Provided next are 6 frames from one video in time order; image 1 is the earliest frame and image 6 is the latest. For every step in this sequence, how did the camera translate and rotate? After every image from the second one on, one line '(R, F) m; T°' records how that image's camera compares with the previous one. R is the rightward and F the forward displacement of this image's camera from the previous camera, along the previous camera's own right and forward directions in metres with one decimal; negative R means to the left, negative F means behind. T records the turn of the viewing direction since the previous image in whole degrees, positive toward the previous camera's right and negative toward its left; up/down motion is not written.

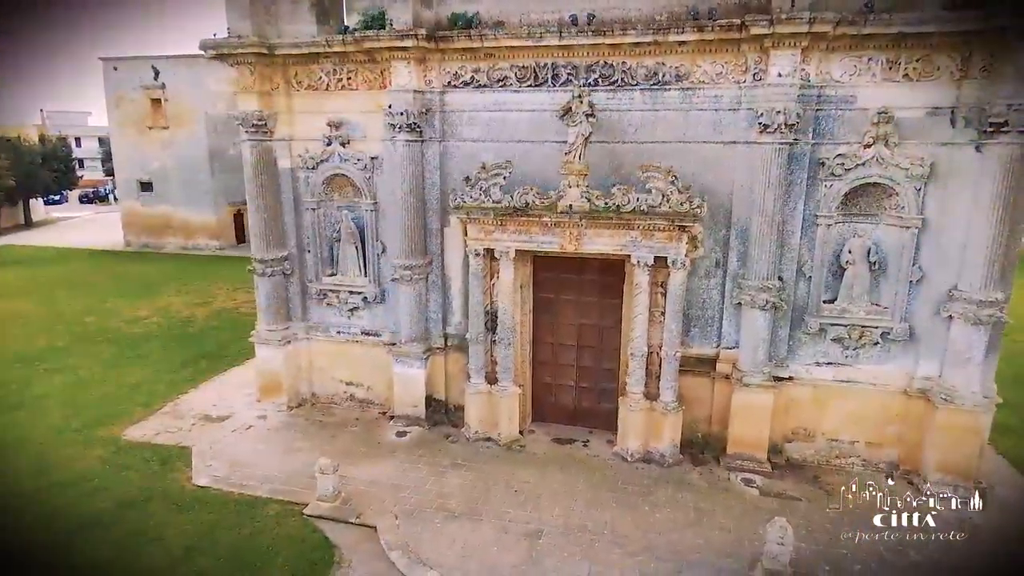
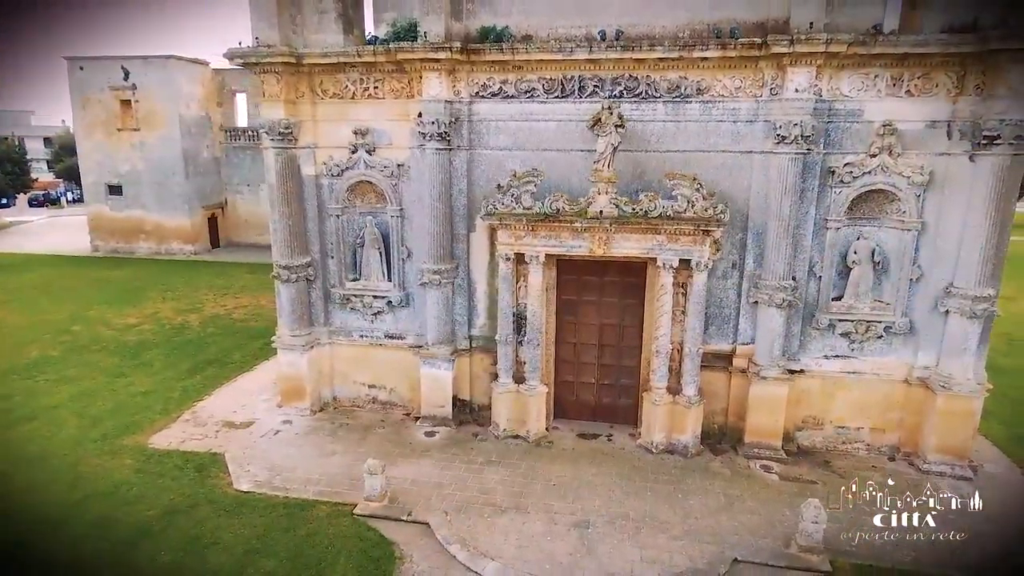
(-1.3, -0.4) m; +4°
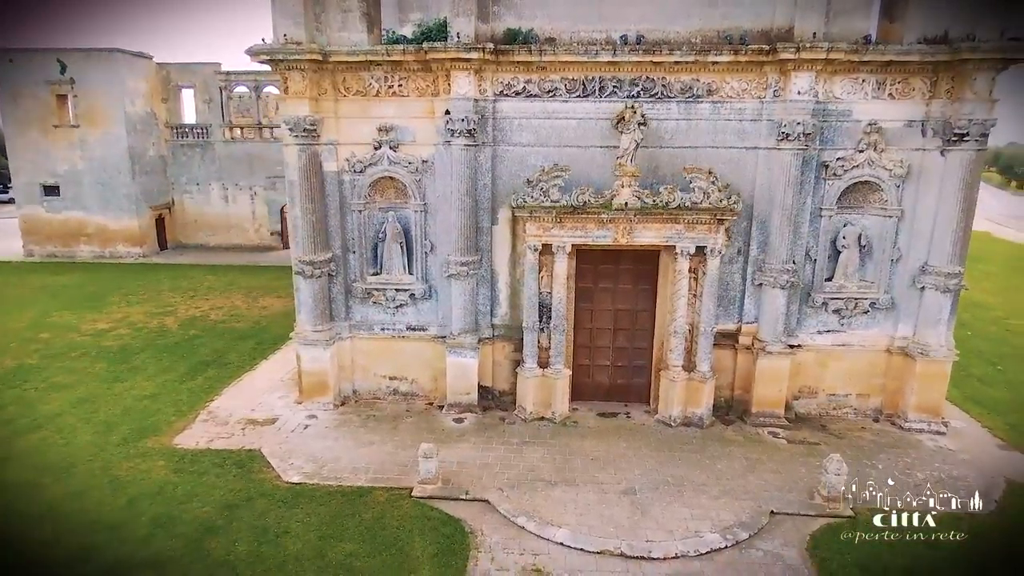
(-2.0, -0.5) m; +7°
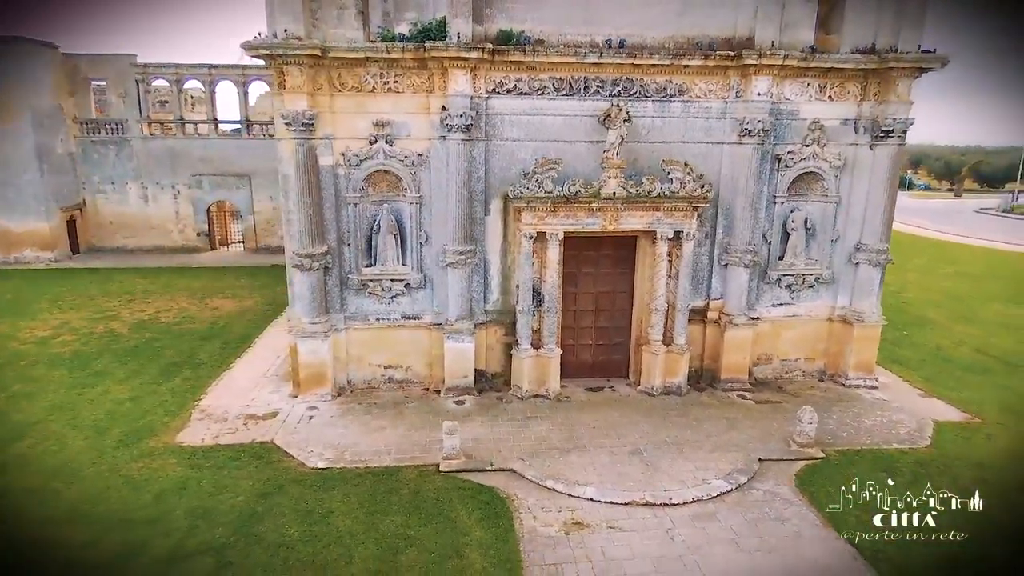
(-2.0, -0.6) m; +9°
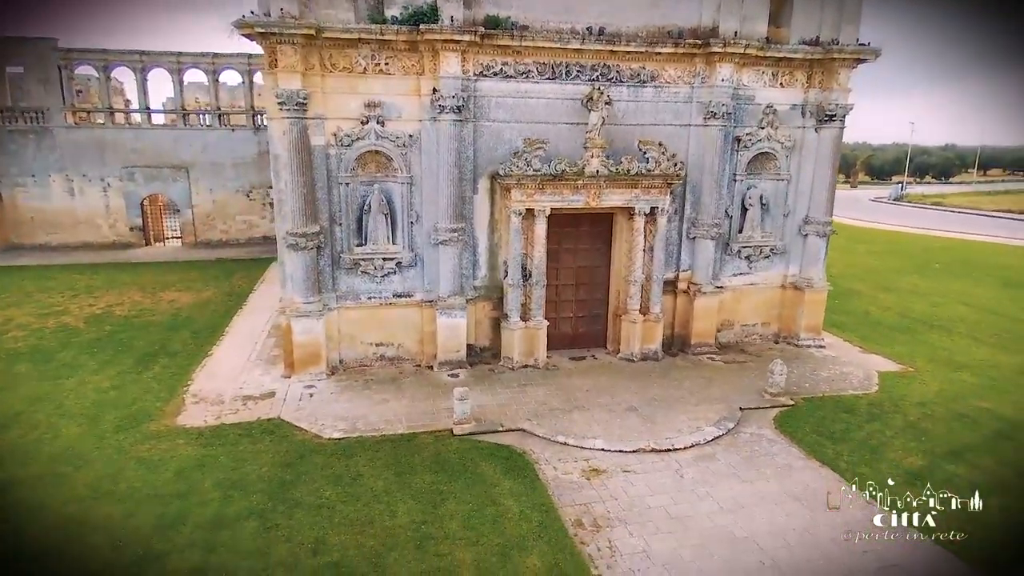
(-1.5, -0.5) m; +7°
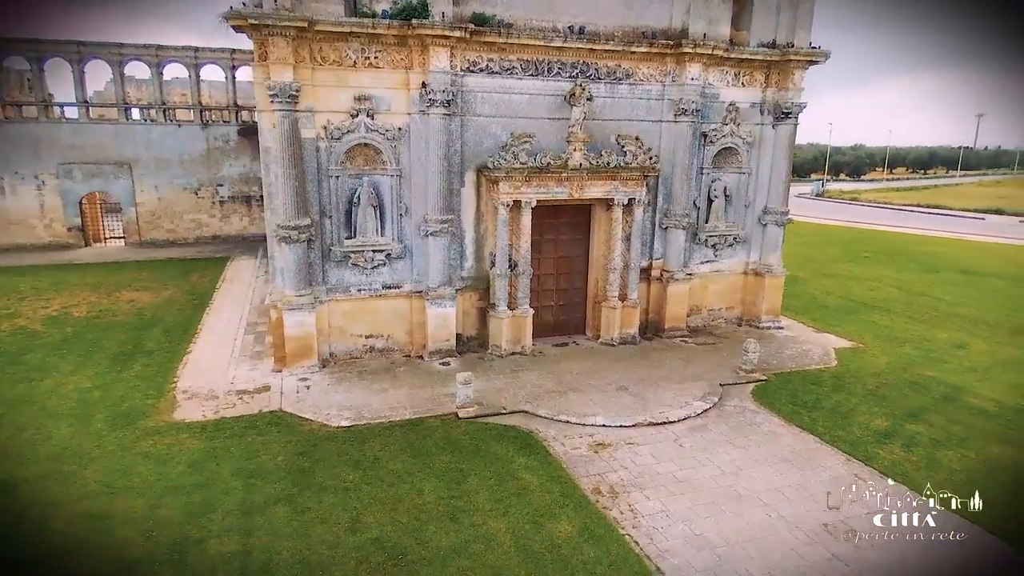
(-1.2, -0.4) m; +6°
